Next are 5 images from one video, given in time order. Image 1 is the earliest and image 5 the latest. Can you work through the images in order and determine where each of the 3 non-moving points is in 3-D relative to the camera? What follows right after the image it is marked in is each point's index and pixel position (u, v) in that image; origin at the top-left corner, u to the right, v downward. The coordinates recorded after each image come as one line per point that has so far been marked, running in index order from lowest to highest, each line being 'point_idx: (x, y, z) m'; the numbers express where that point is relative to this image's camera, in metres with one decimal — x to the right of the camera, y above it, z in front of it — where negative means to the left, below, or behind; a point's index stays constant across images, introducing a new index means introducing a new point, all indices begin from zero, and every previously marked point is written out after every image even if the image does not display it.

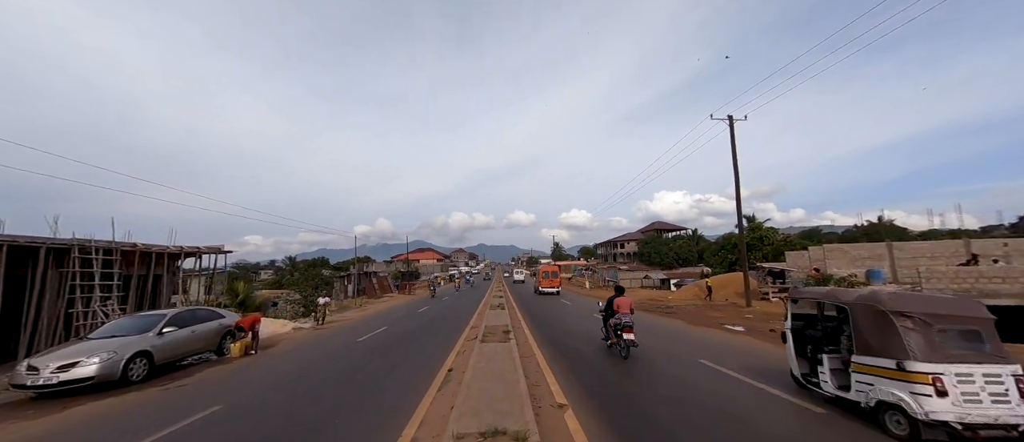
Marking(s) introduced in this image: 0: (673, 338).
0: (+6.4, -4.7, +13.5) m
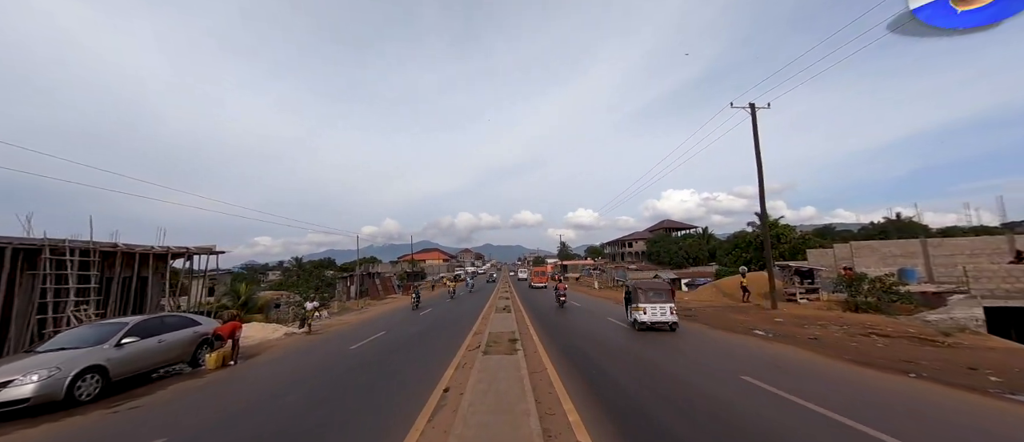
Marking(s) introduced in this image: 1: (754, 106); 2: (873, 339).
0: (+6.6, -4.5, +12.3) m
1: (+12.8, +6.1, +17.8) m
2: (+10.0, -3.3, +9.3) m
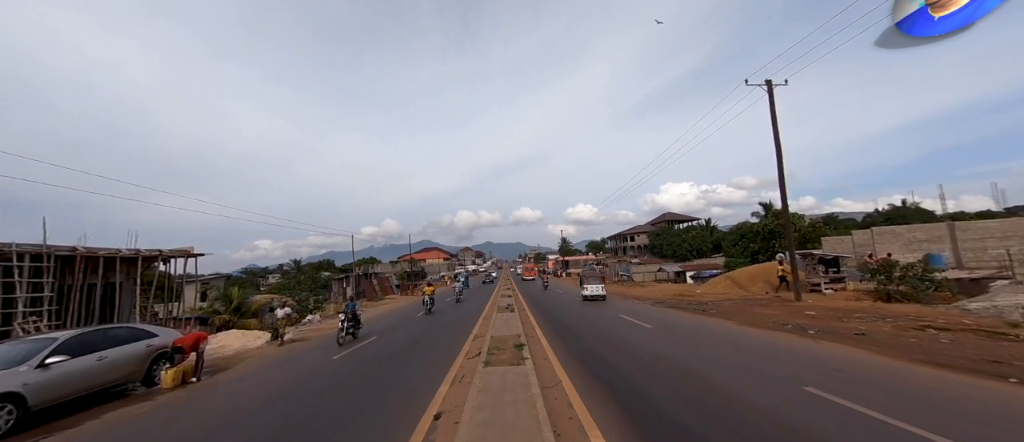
0: (+6.8, -4.0, +11.1) m
1: (+12.7, +6.8, +16.5) m
2: (+10.2, -2.7, +8.1) m
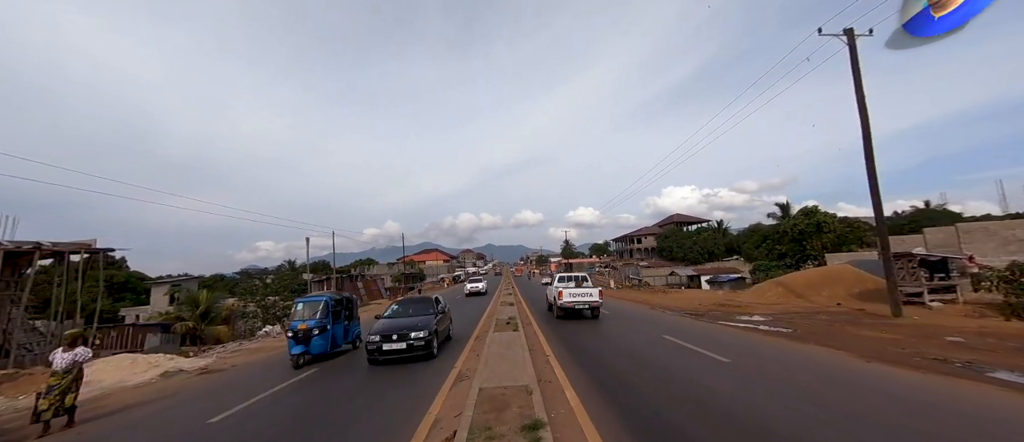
0: (+6.9, -3.5, +7.3) m
1: (+12.8, +7.1, +12.7) m
2: (+10.2, -2.3, +4.3) m
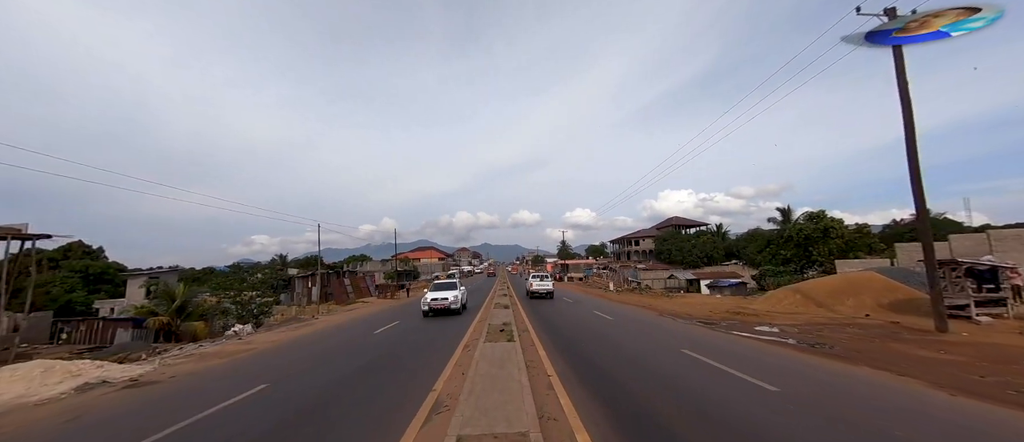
0: (+6.7, -3.5, +5.9) m
1: (+12.9, +7.1, +11.4) m
2: (+10.2, -2.3, +2.9) m
